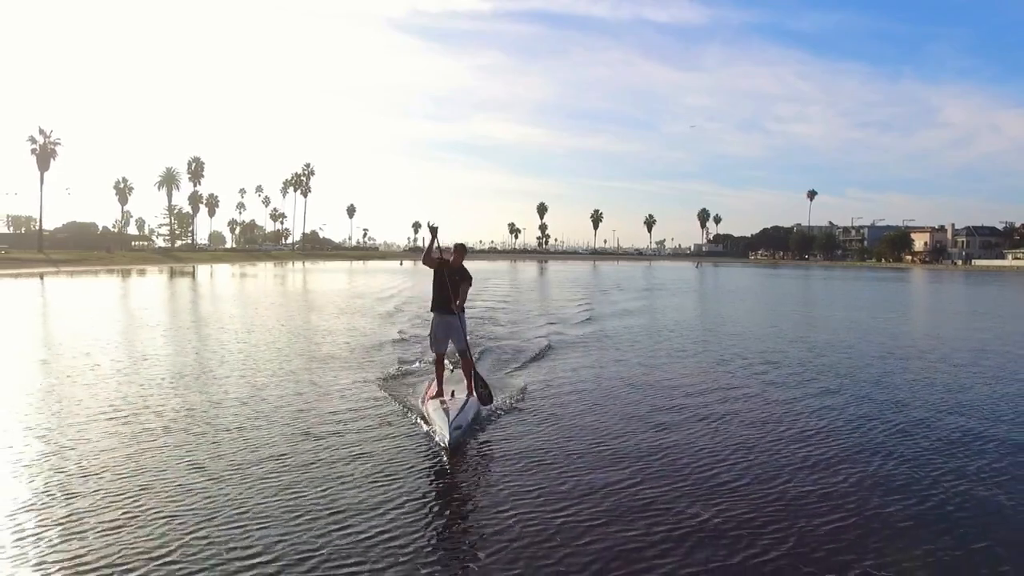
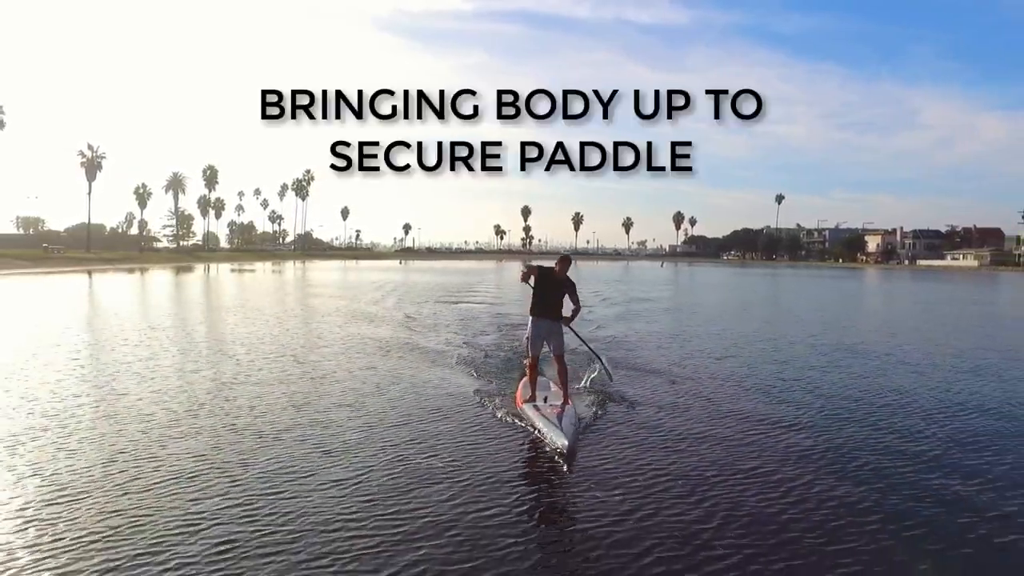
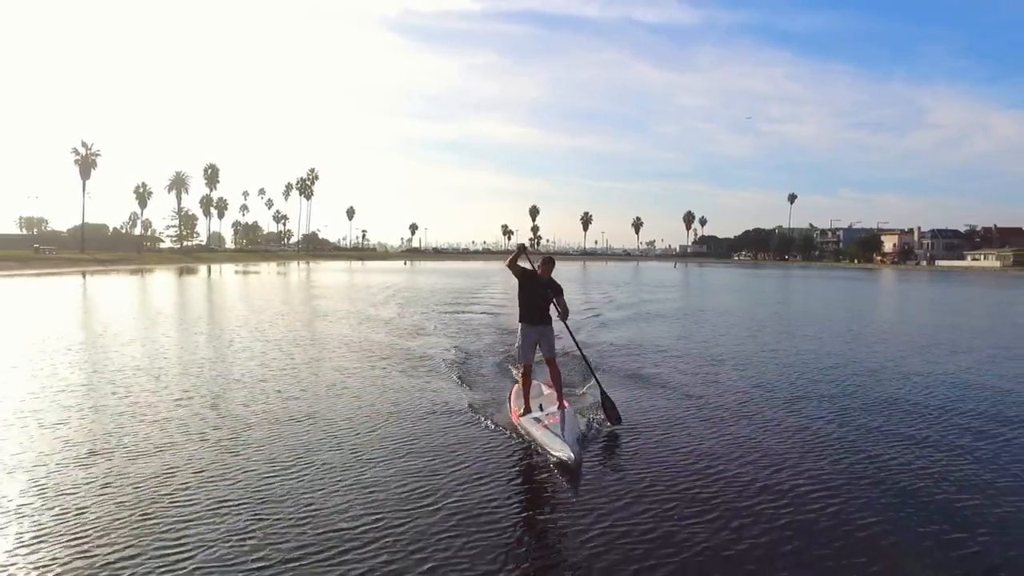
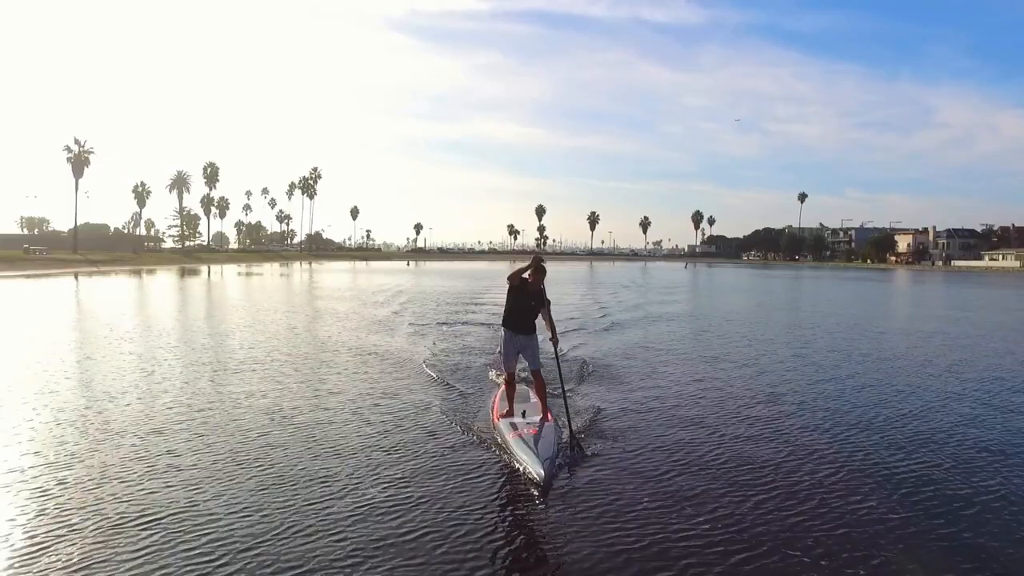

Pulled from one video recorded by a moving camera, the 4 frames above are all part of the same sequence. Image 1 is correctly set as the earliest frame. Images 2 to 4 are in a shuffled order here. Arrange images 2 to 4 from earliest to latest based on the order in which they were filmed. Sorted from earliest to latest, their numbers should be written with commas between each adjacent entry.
4, 3, 2
